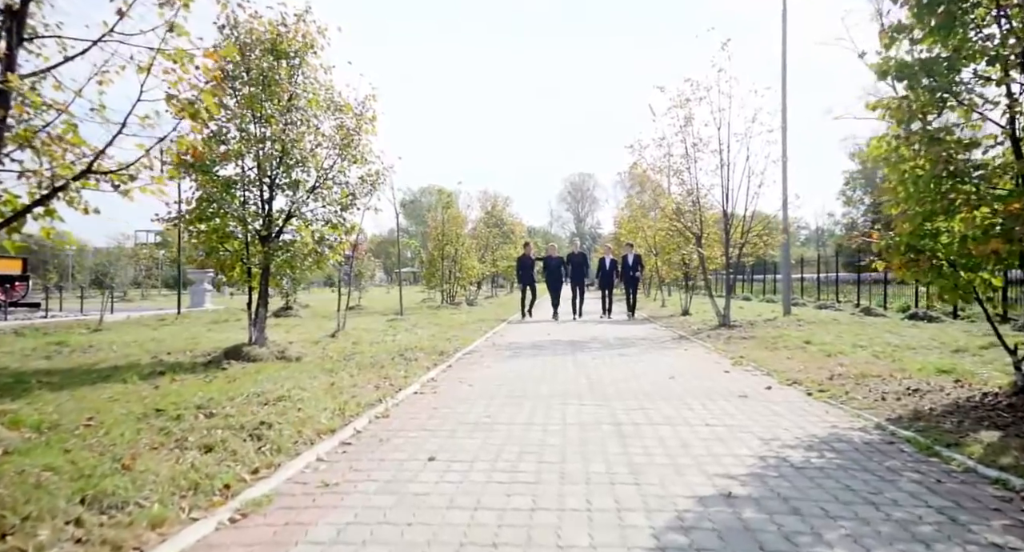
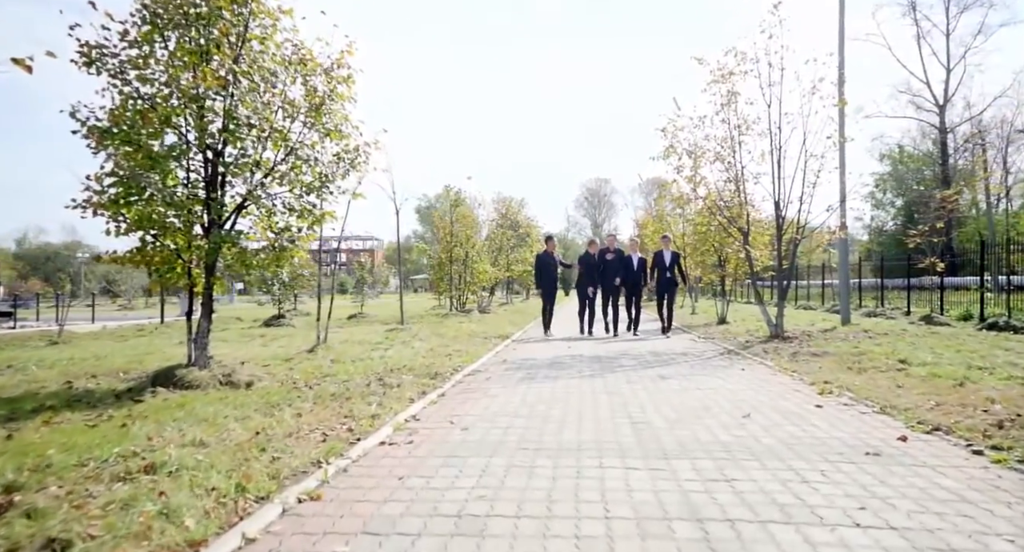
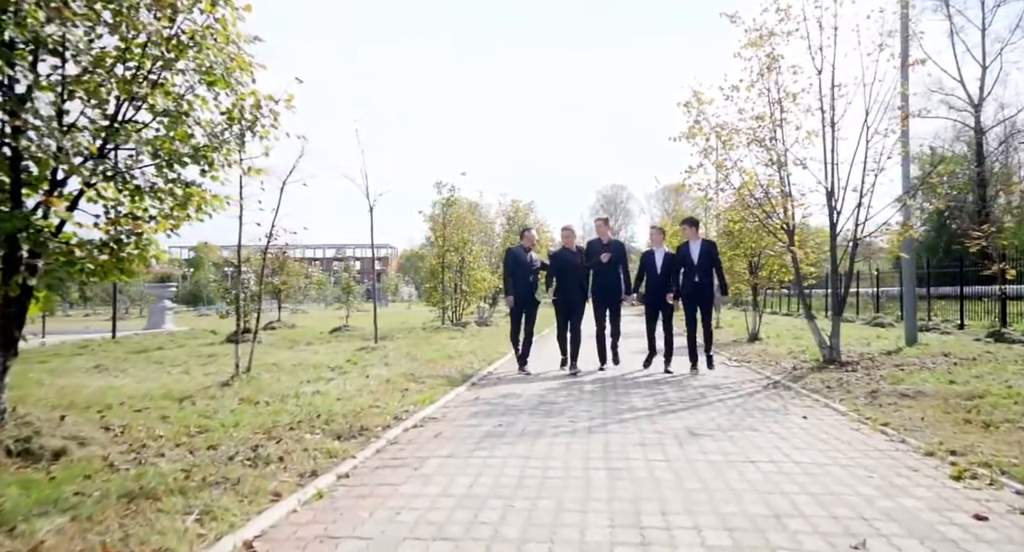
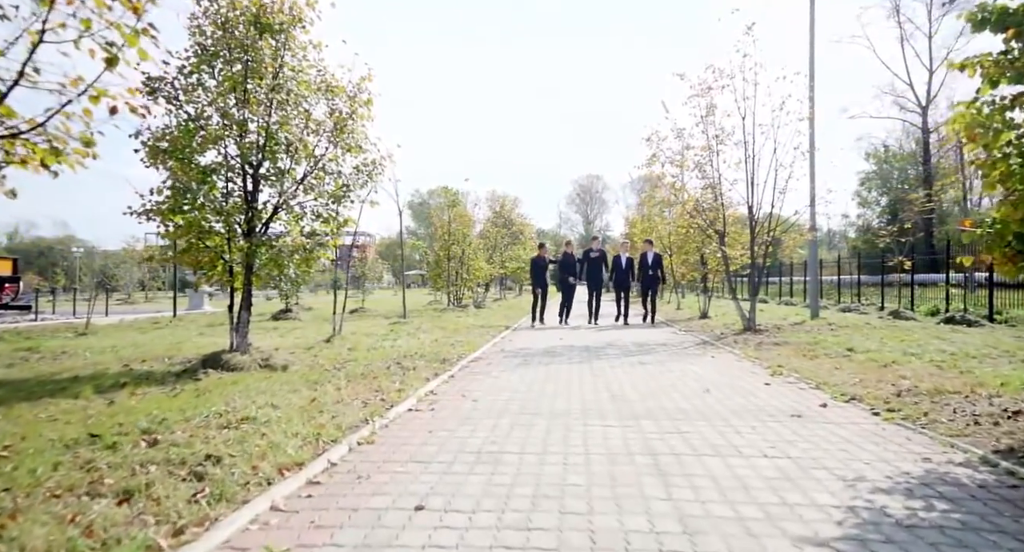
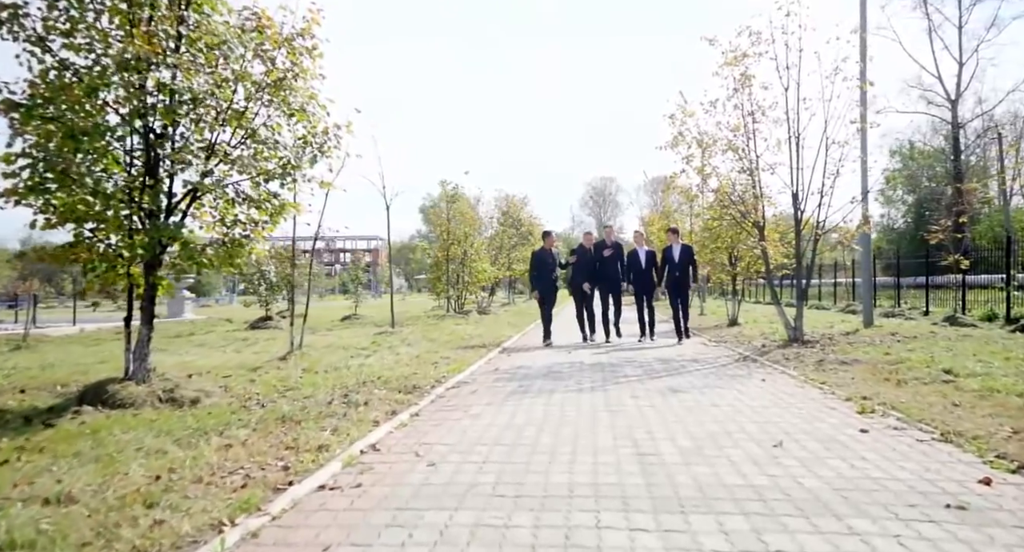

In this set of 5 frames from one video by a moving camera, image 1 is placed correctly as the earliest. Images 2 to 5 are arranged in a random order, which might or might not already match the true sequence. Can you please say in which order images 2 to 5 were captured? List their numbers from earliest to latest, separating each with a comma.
4, 2, 5, 3
